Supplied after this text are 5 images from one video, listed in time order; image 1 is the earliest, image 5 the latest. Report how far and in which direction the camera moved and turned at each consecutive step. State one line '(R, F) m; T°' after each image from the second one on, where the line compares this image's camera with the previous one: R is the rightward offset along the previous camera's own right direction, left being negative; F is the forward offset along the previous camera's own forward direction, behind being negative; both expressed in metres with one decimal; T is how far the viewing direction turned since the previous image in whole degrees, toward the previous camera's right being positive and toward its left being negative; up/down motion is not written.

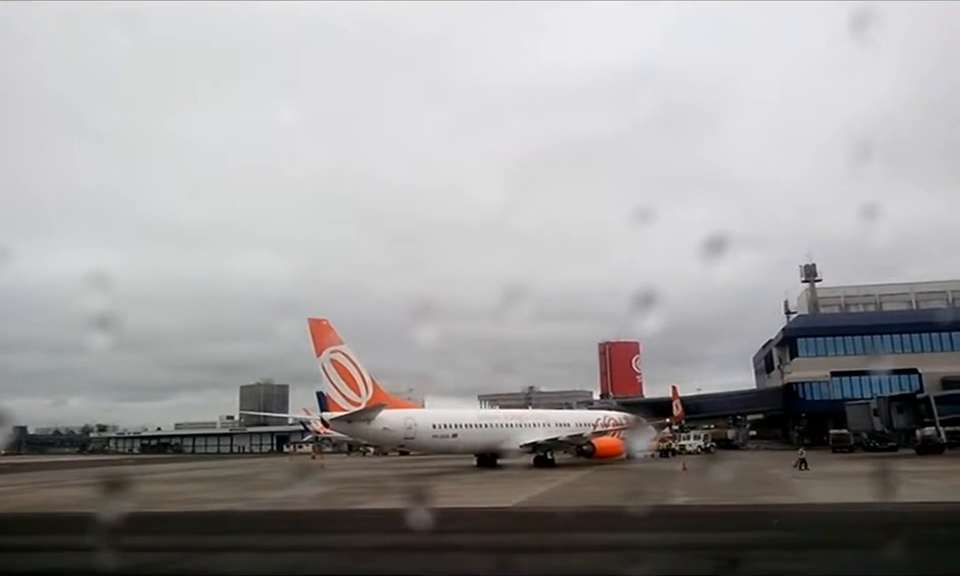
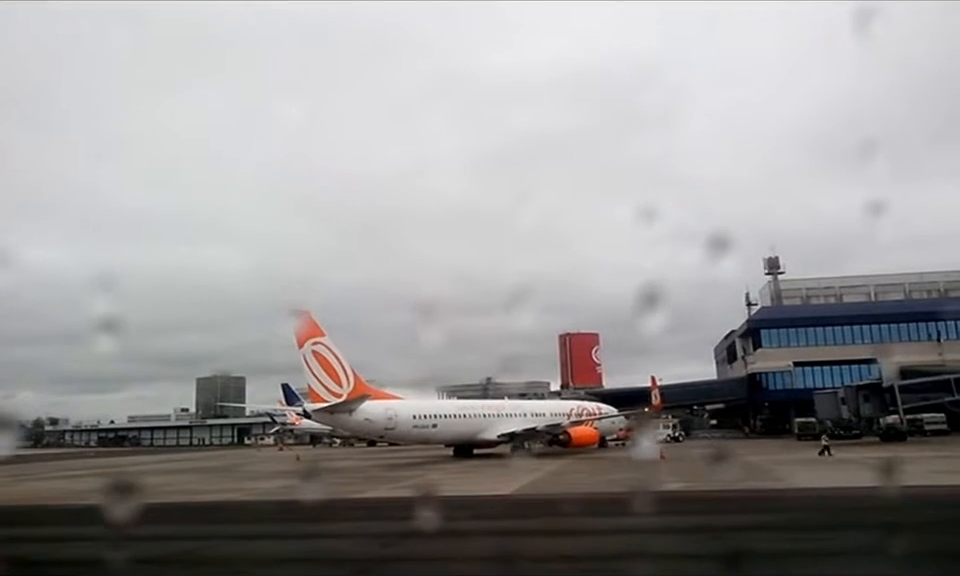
(-0.9, -0.4) m; +2°
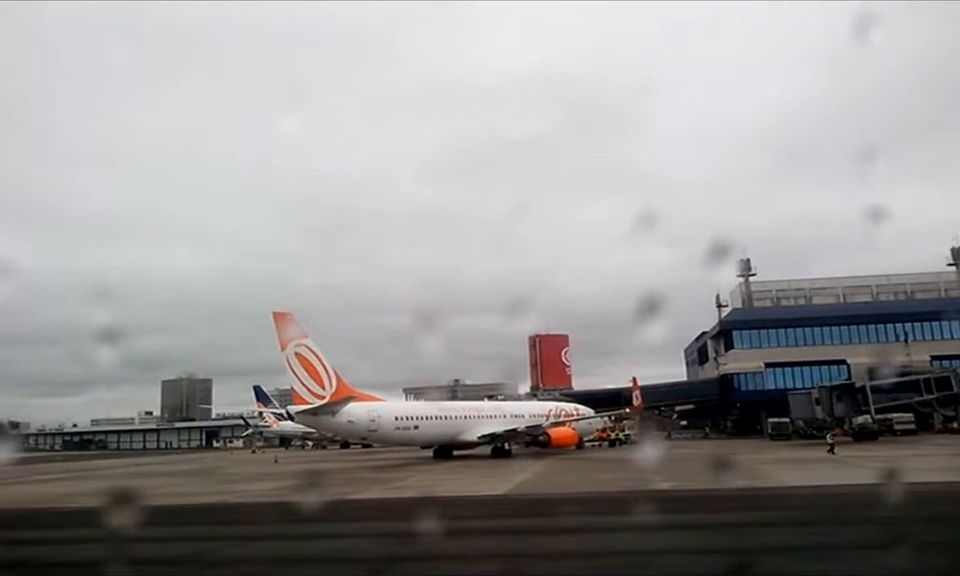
(-0.6, -0.3) m; +2°
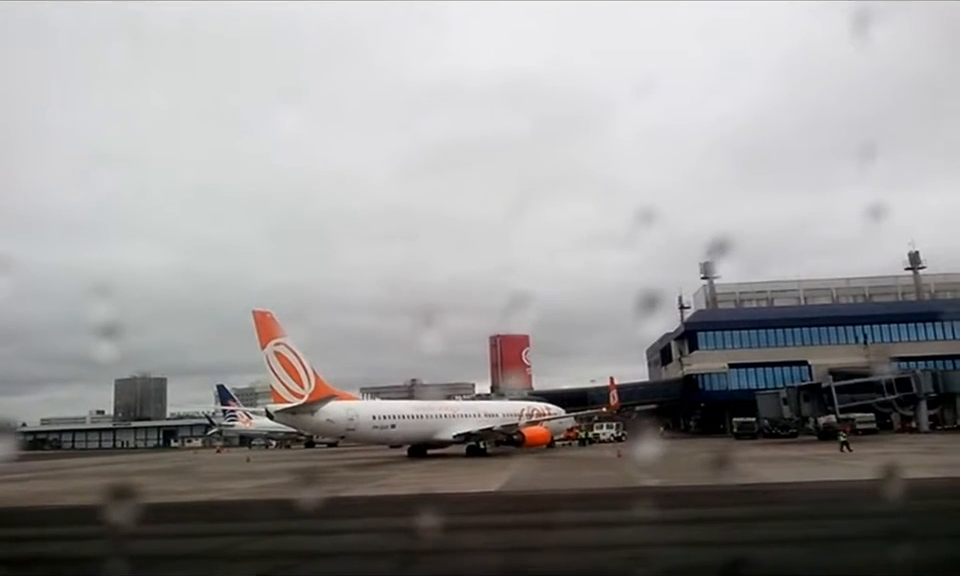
(-0.8, -0.5) m; +2°
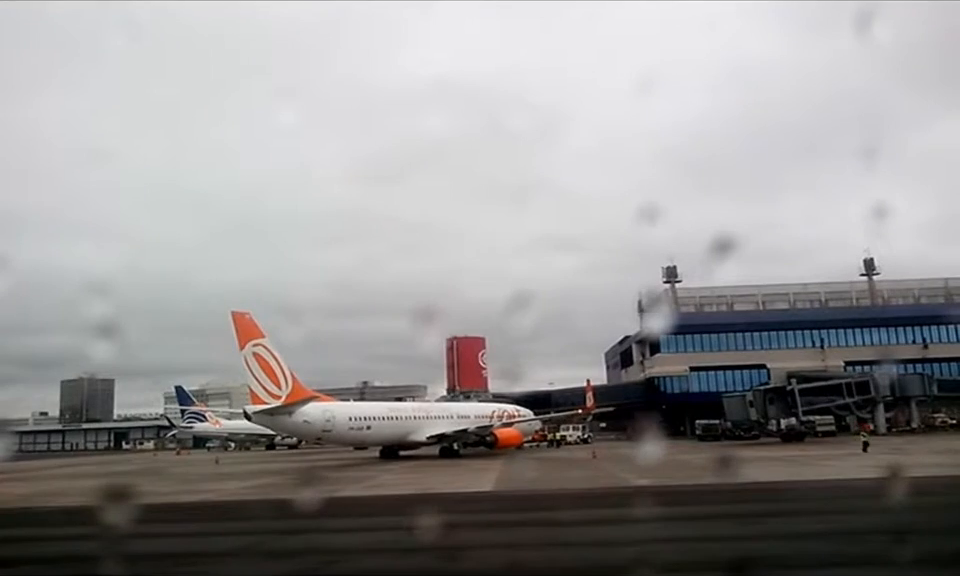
(-1.0, -0.6) m; +3°
